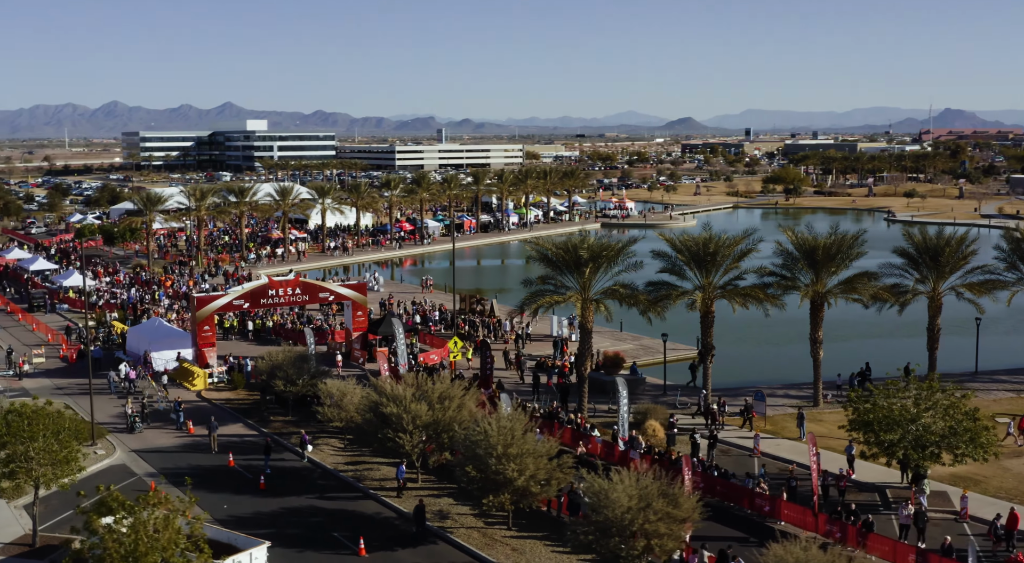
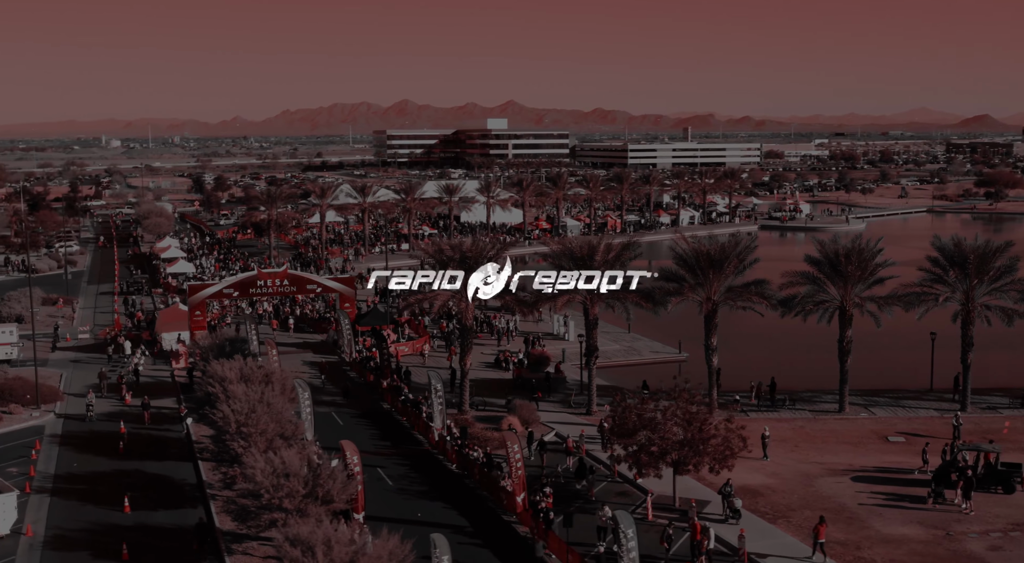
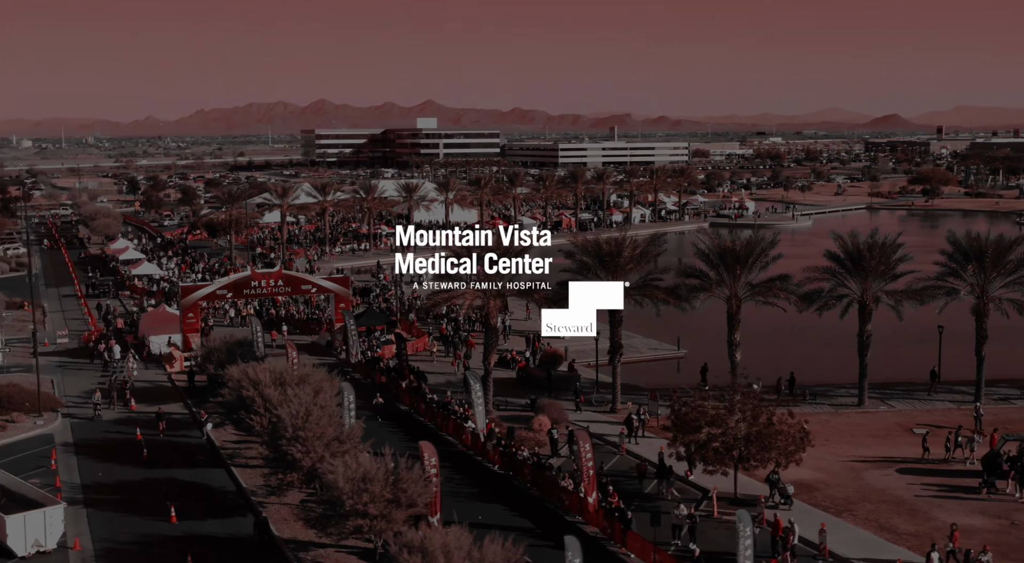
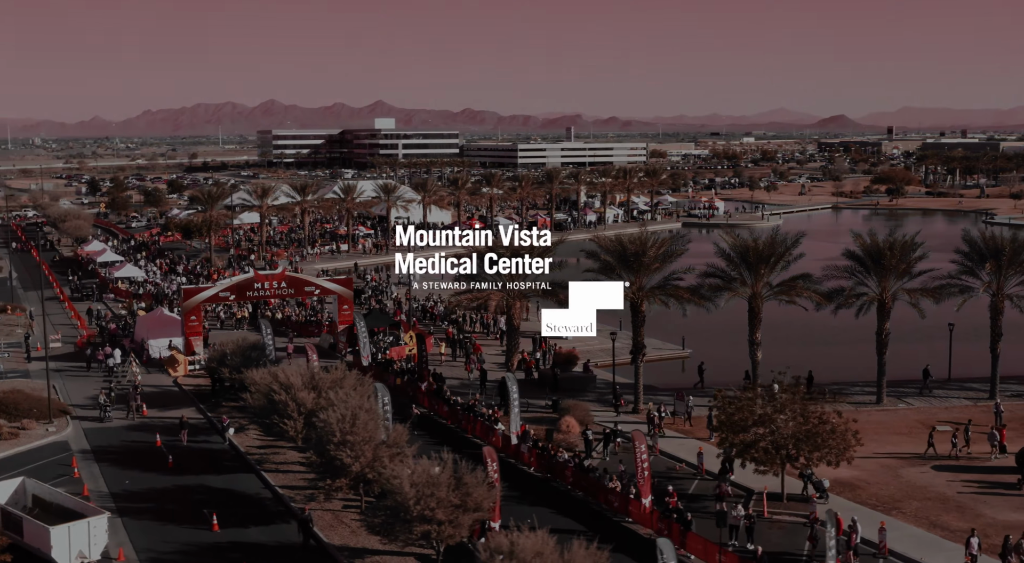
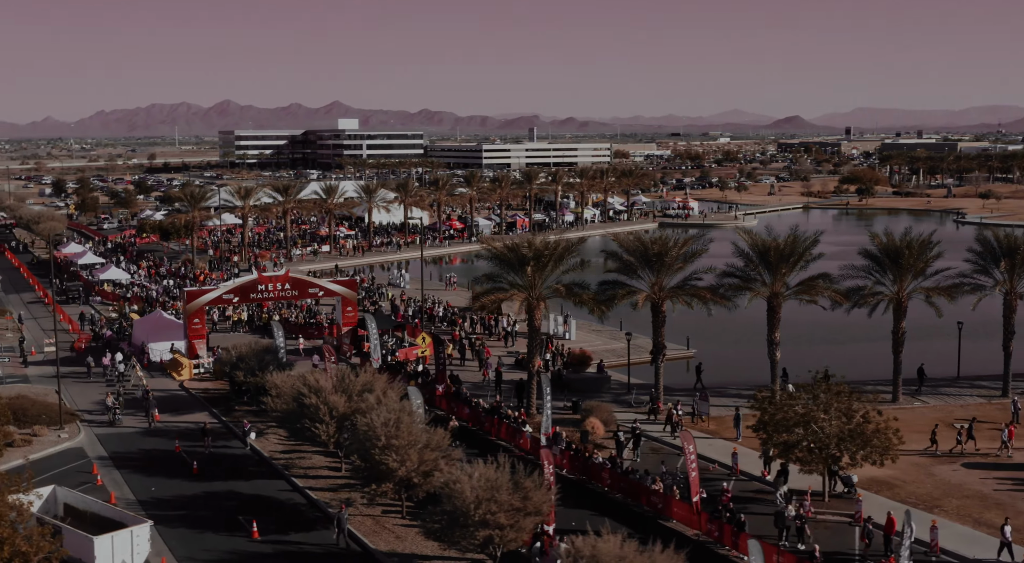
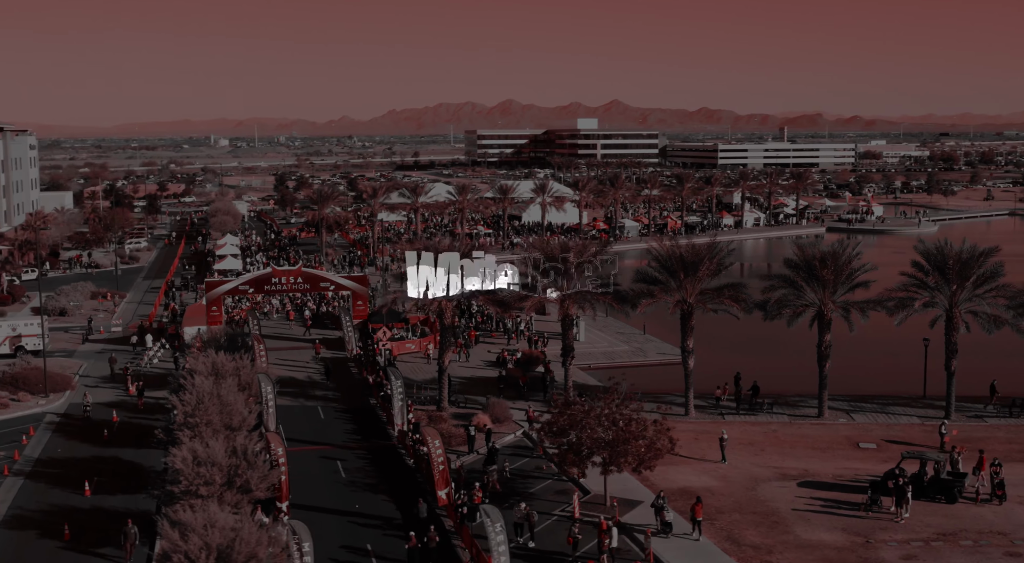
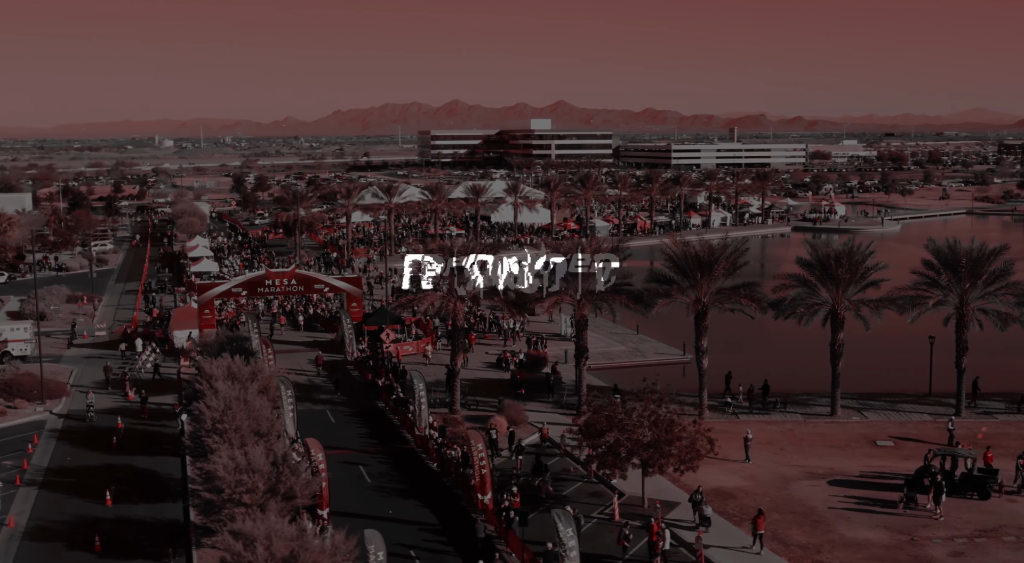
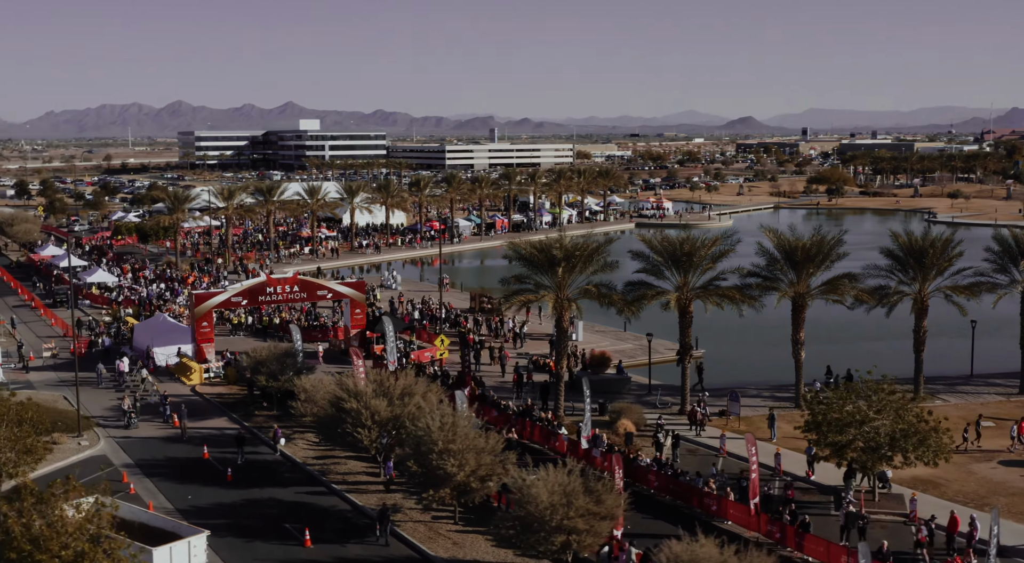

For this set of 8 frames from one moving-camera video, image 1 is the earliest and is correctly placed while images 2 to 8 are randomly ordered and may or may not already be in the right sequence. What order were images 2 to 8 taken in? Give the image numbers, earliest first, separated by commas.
8, 5, 4, 3, 2, 7, 6
